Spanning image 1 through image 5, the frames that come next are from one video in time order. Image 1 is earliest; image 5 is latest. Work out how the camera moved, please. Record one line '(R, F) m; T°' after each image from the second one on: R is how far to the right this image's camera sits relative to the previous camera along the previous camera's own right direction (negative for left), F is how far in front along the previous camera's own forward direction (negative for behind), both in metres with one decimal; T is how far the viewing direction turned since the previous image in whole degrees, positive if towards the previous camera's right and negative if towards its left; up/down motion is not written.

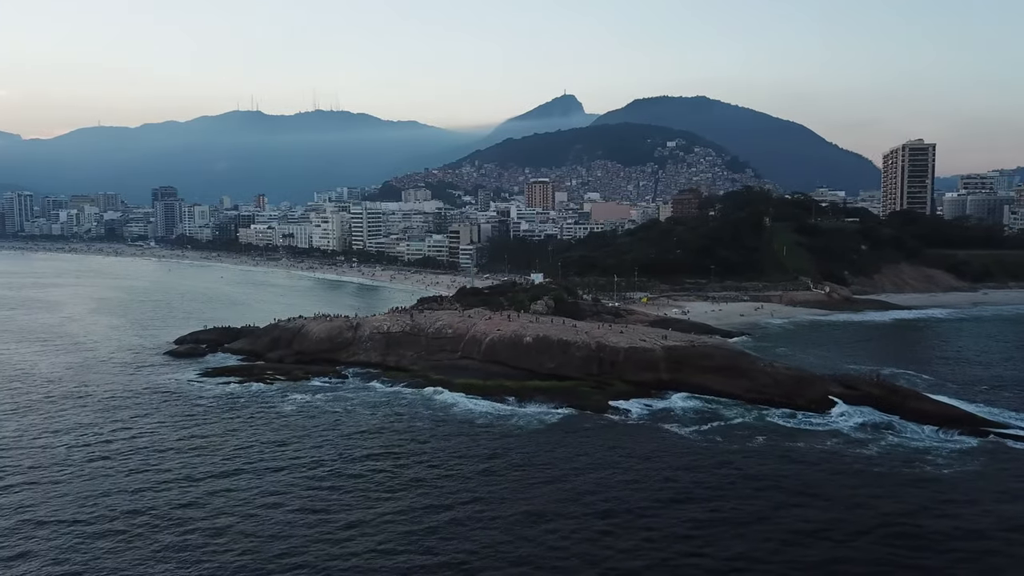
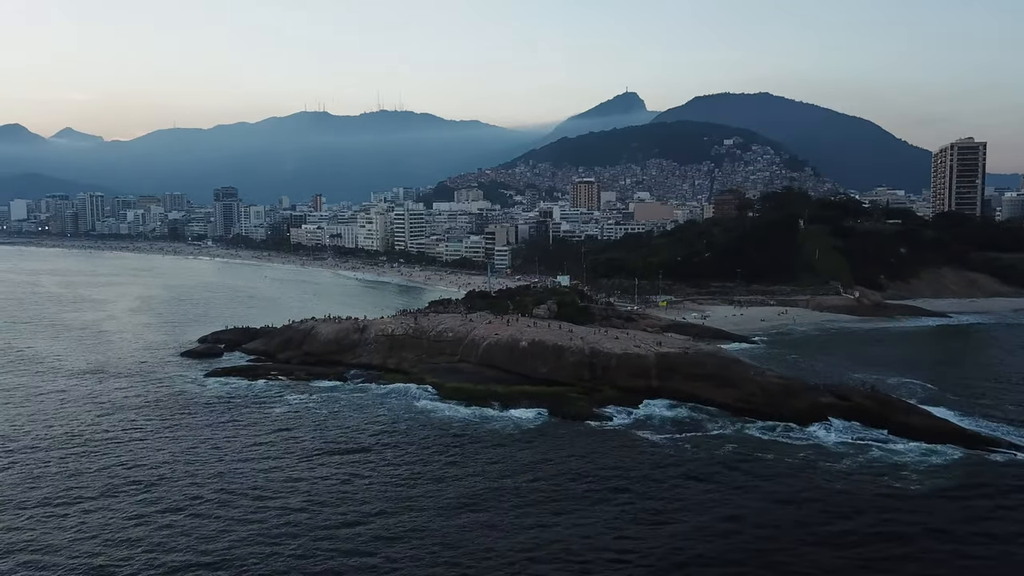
(+2.5, -0.2) m; -4°
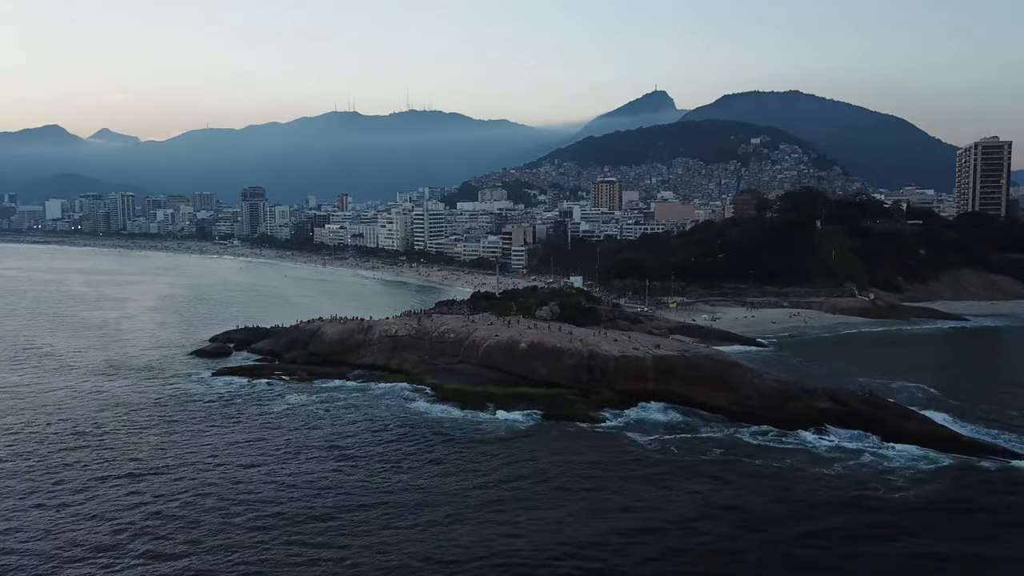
(+1.1, -0.1) m; -2°
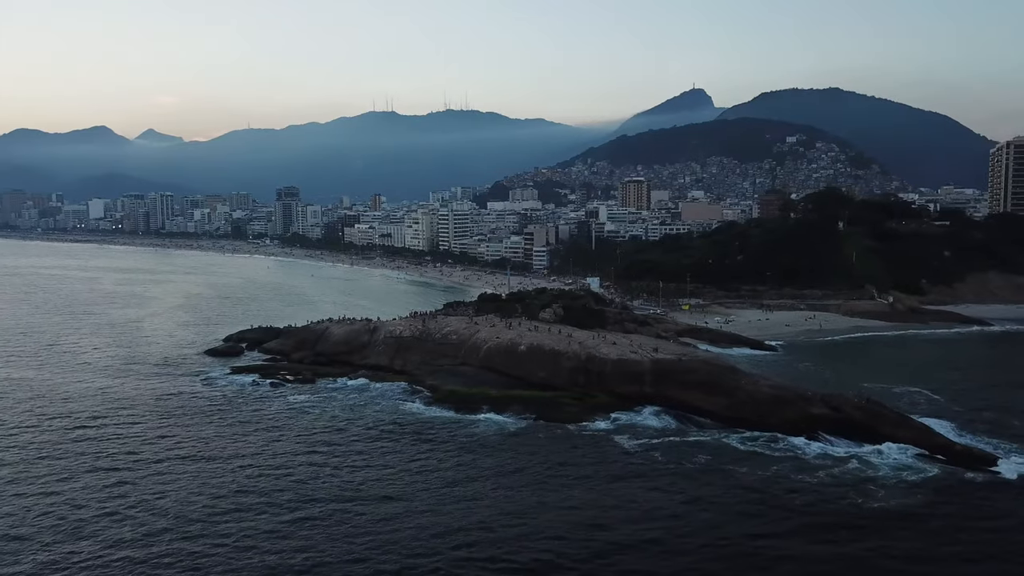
(+1.4, -0.1) m; -2°
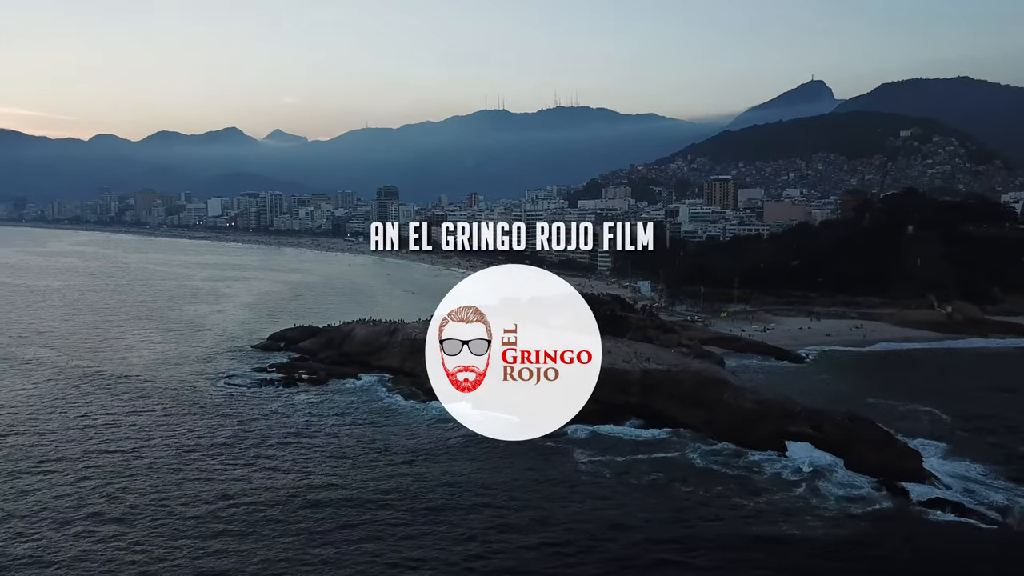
(+4.3, -0.3) m; -7°
